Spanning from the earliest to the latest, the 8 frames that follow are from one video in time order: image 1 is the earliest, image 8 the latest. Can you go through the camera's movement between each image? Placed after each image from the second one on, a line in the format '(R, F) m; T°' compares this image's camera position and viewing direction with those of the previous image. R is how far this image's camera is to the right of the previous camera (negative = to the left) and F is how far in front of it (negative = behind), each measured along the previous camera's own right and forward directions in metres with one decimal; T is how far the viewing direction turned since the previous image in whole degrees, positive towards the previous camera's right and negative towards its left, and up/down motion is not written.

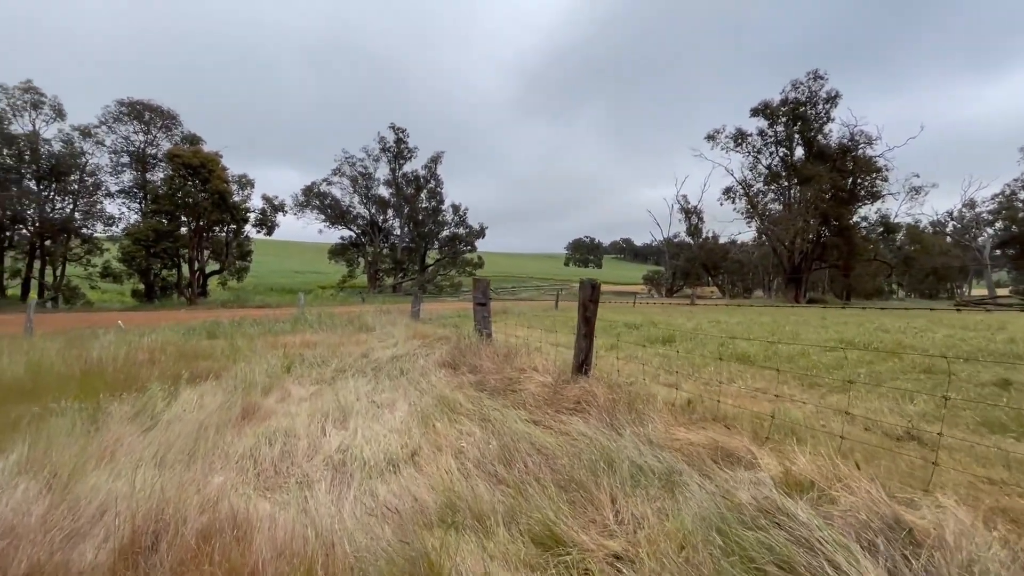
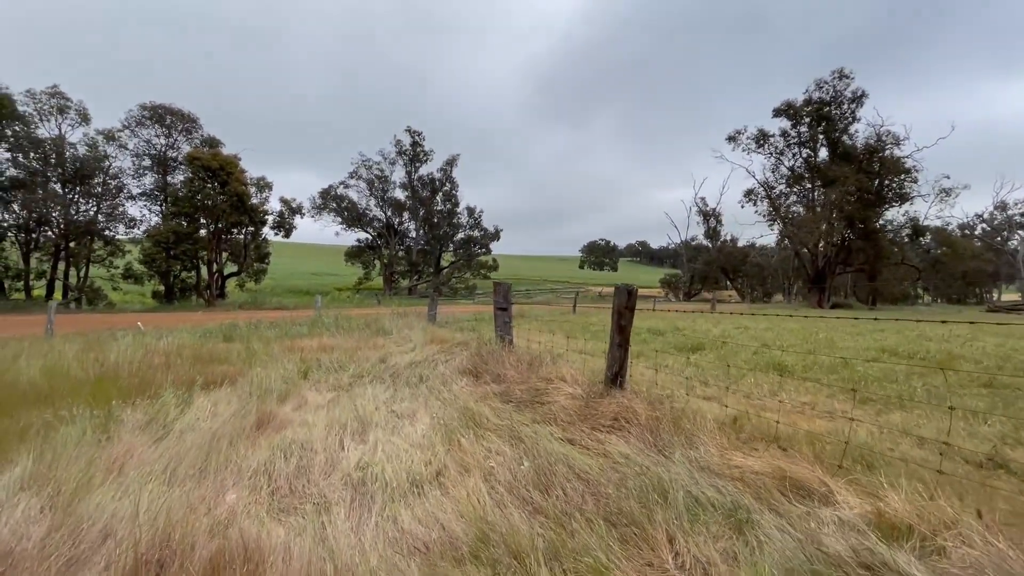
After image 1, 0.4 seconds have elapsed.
(-0.1, +0.3) m; -2°
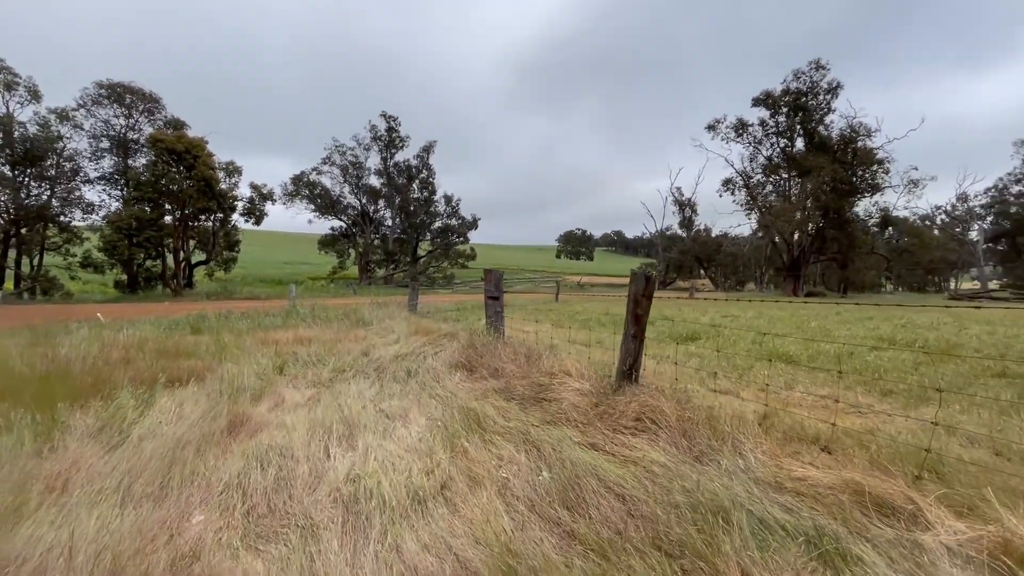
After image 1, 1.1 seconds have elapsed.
(-0.2, +0.4) m; +3°
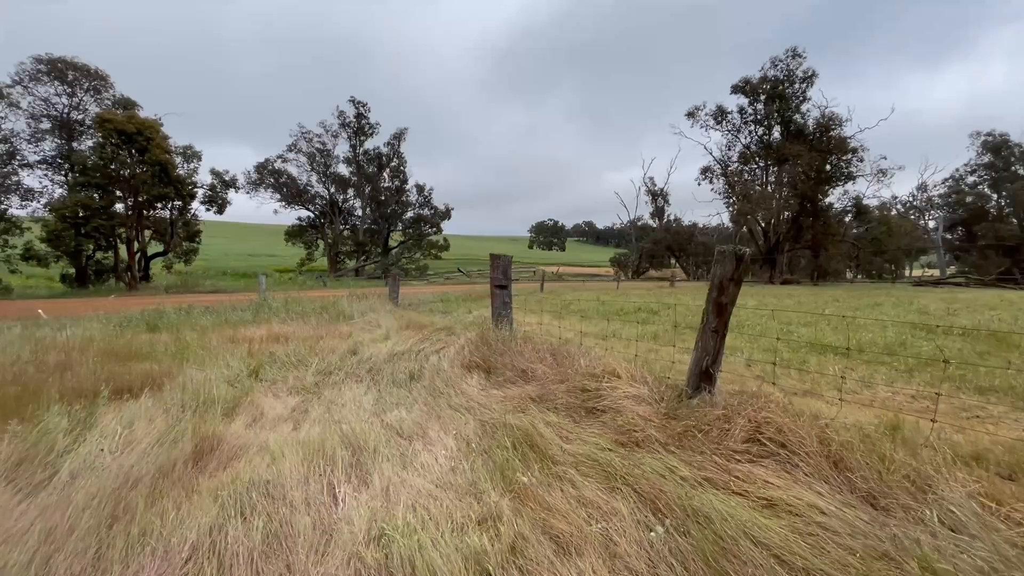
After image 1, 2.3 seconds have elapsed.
(-0.5, +0.9) m; +3°
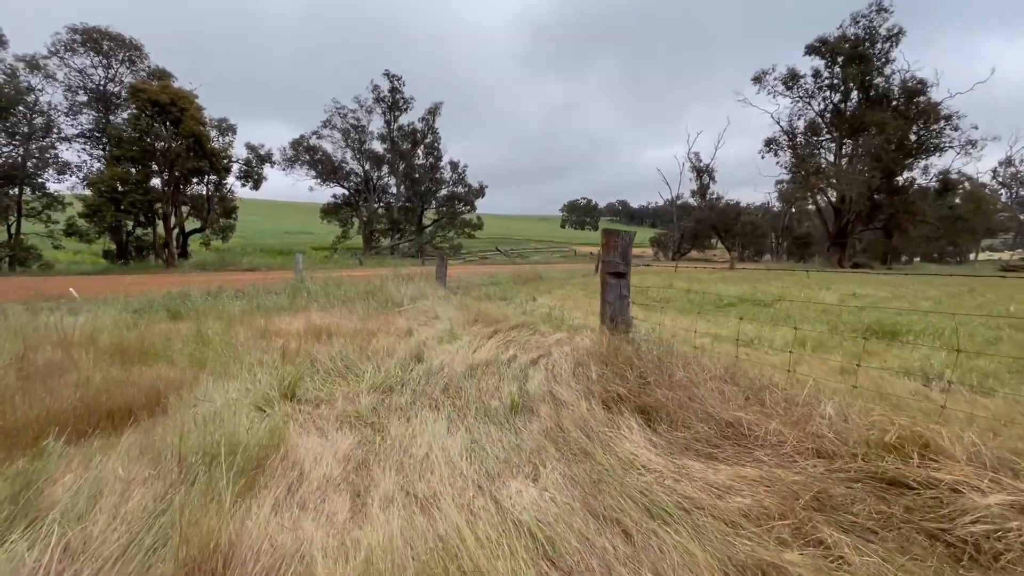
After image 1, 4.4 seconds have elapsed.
(-0.9, +1.7) m; -4°
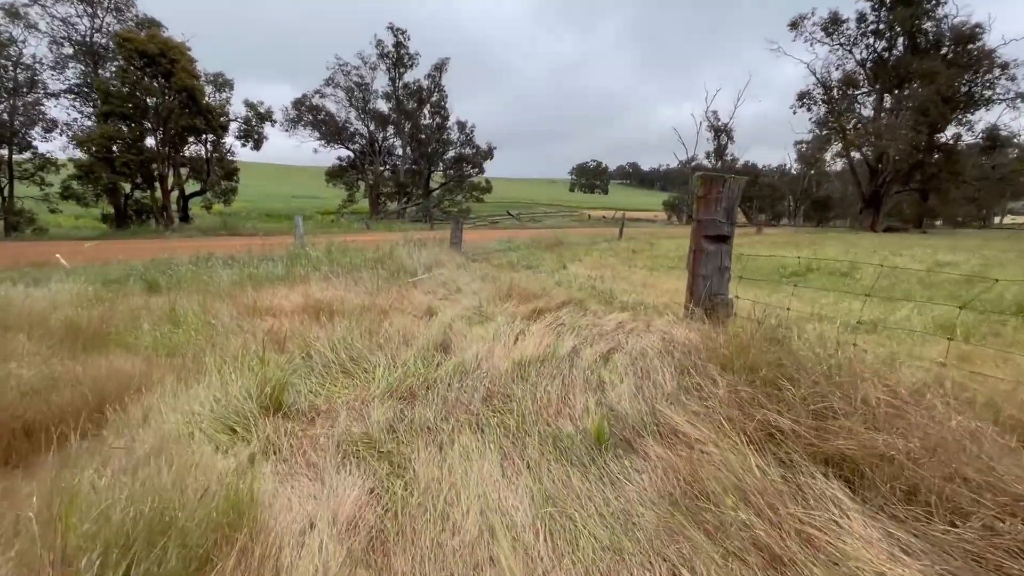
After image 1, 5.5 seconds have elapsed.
(-0.4, +1.2) m; -1°
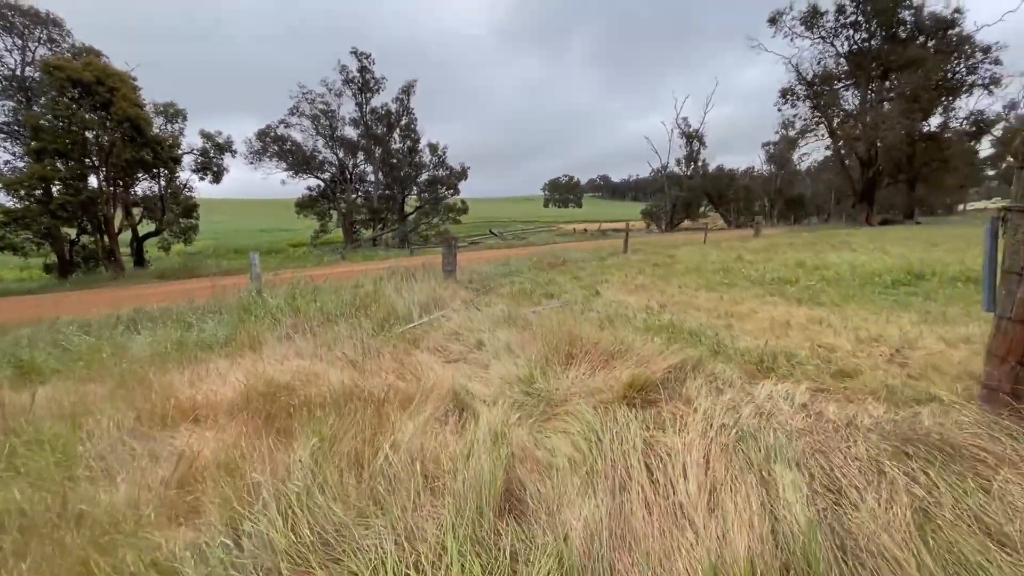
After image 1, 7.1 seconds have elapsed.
(-0.6, +2.0) m; +2°
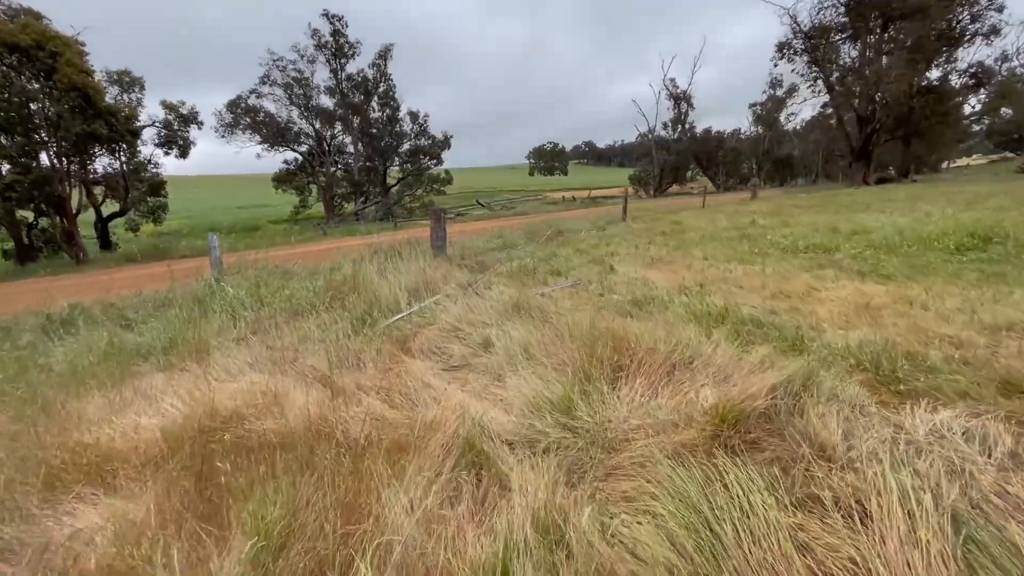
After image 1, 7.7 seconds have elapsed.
(-0.2, +1.0) m; +1°
